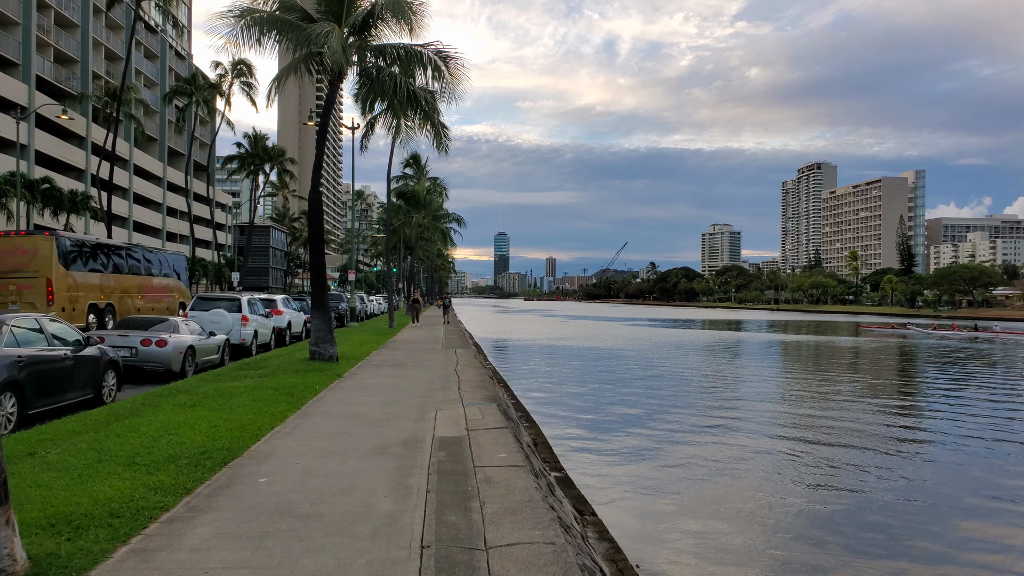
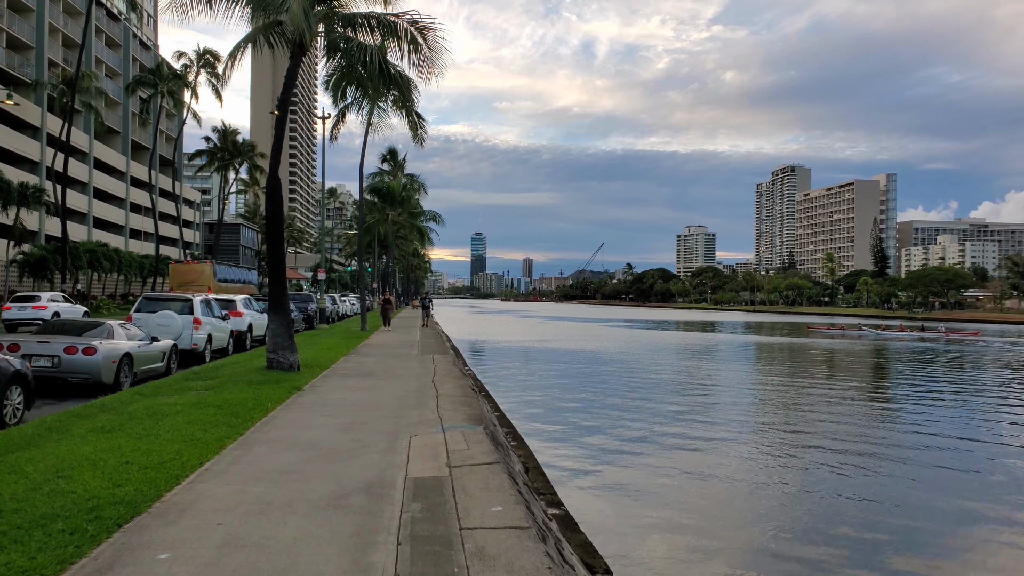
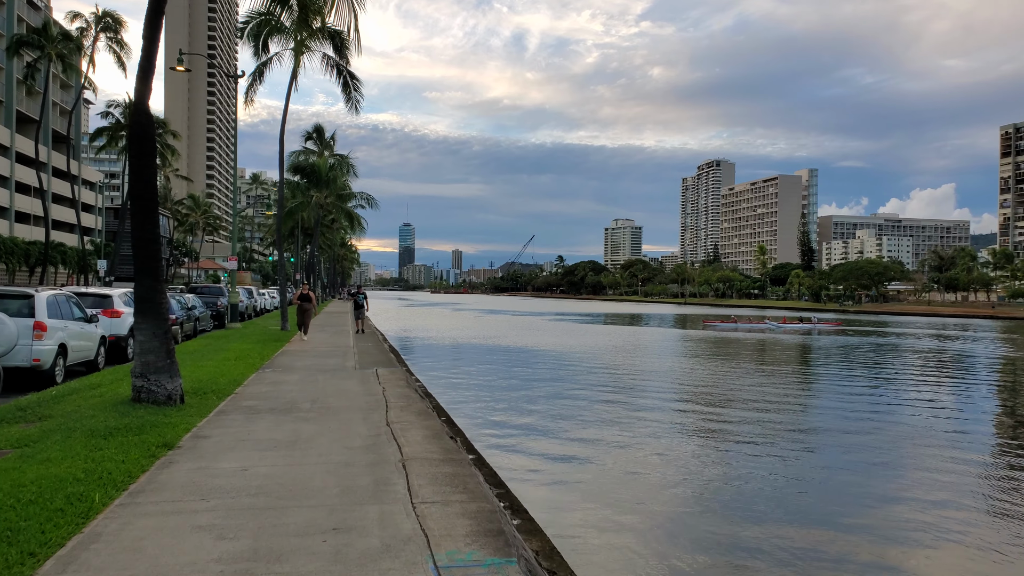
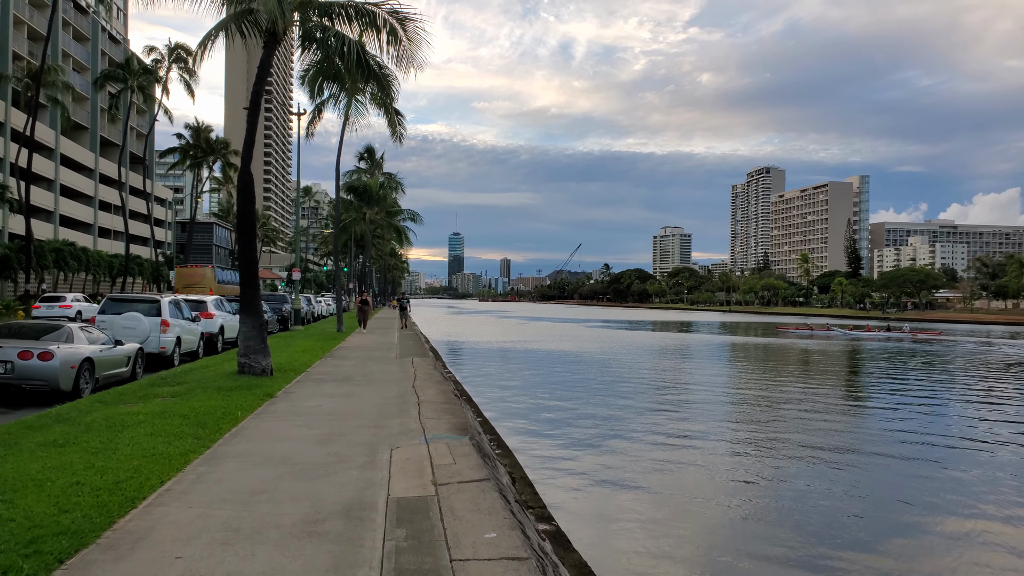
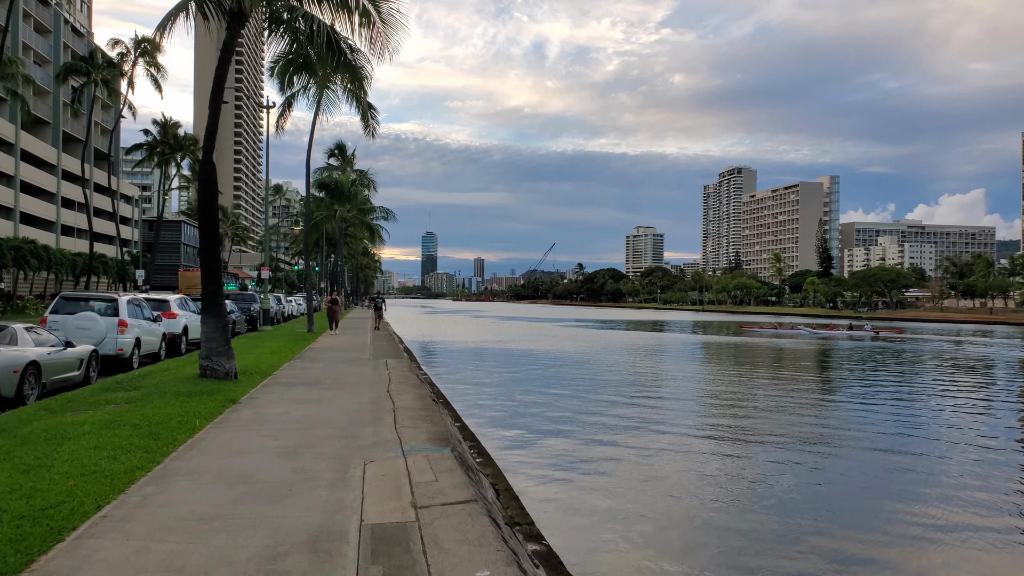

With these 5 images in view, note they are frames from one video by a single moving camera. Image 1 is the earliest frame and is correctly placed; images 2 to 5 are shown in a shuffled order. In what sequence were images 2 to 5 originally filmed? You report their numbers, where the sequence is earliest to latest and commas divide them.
2, 4, 5, 3
